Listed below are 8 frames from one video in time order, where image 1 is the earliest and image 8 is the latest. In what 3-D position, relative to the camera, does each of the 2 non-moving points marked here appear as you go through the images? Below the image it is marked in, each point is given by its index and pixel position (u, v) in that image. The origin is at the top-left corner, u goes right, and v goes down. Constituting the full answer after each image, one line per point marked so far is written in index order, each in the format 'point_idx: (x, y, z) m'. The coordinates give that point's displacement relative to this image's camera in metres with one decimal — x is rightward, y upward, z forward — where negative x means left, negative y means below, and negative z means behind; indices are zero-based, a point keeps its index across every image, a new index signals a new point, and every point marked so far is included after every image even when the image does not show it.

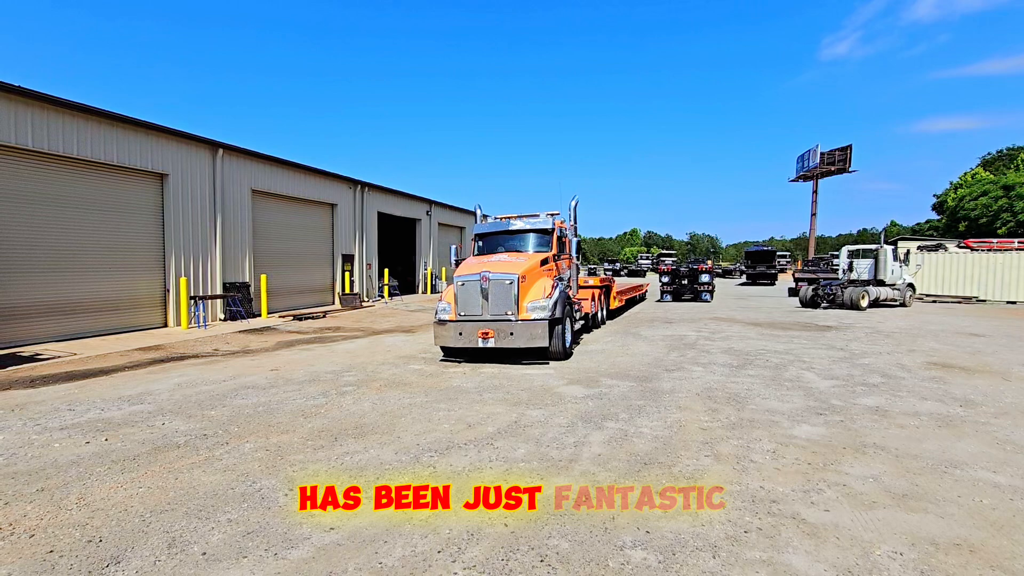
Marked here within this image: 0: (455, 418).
0: (-0.6, -1.2, +4.9) m
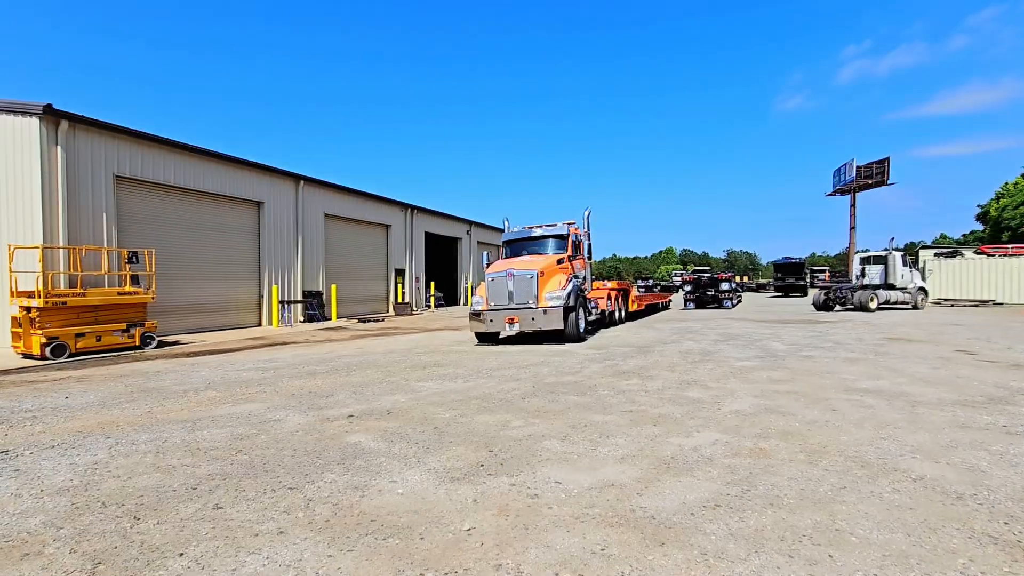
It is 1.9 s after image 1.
0: (-0.2, -1.3, +5.2) m
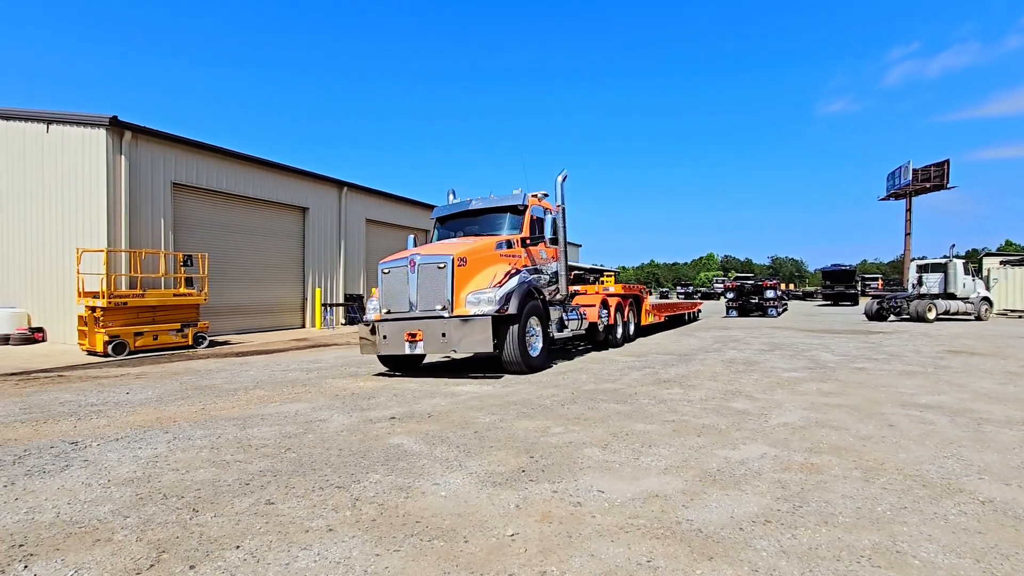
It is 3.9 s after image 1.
0: (+0.2, -1.4, +5.2) m
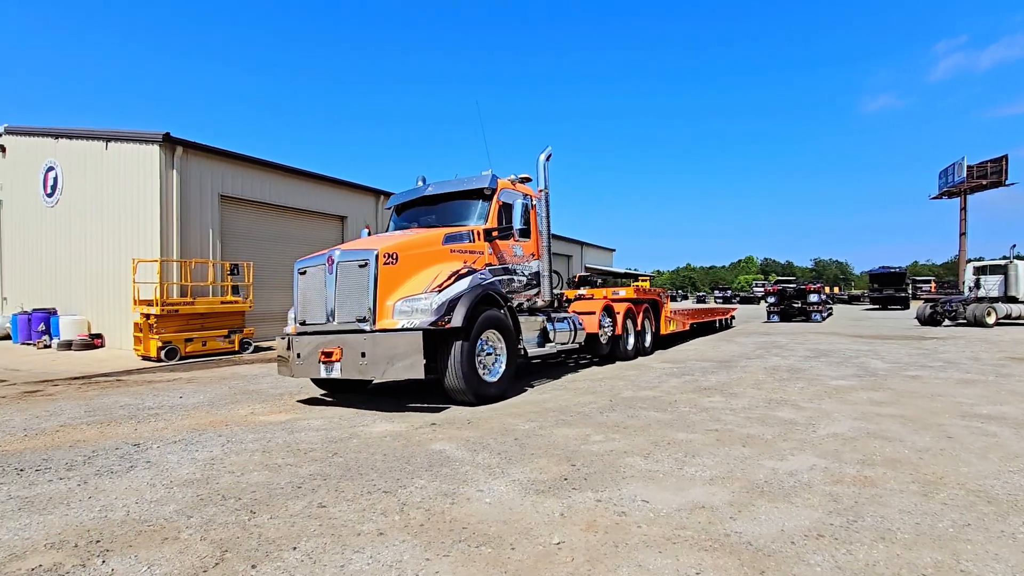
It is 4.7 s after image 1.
0: (+0.6, -1.4, +5.2) m
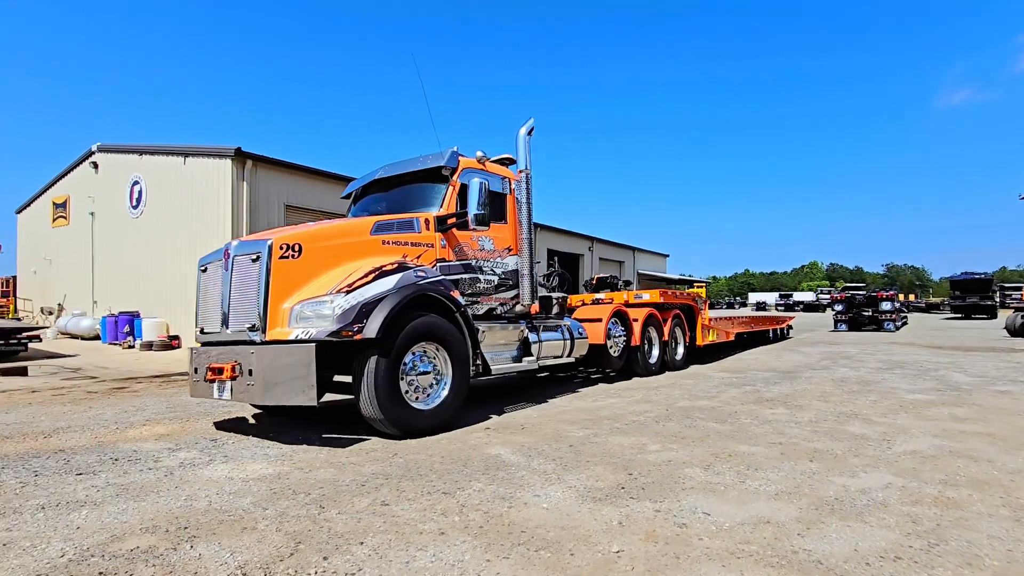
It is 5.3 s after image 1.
0: (+1.1, -1.5, +5.2) m
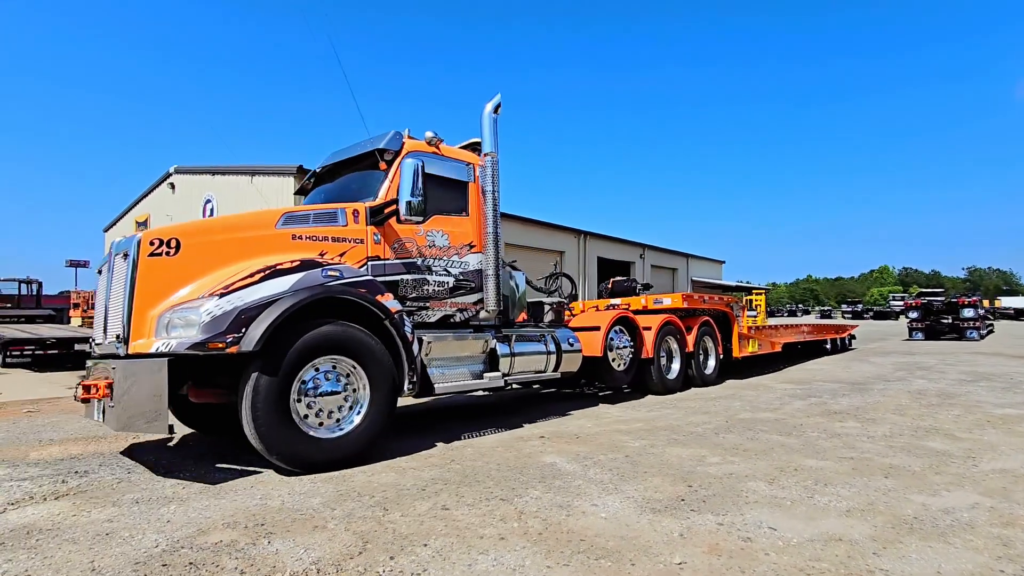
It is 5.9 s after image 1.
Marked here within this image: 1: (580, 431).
0: (+1.7, -1.6, +5.1) m
1: (+0.8, -1.7, +6.0) m
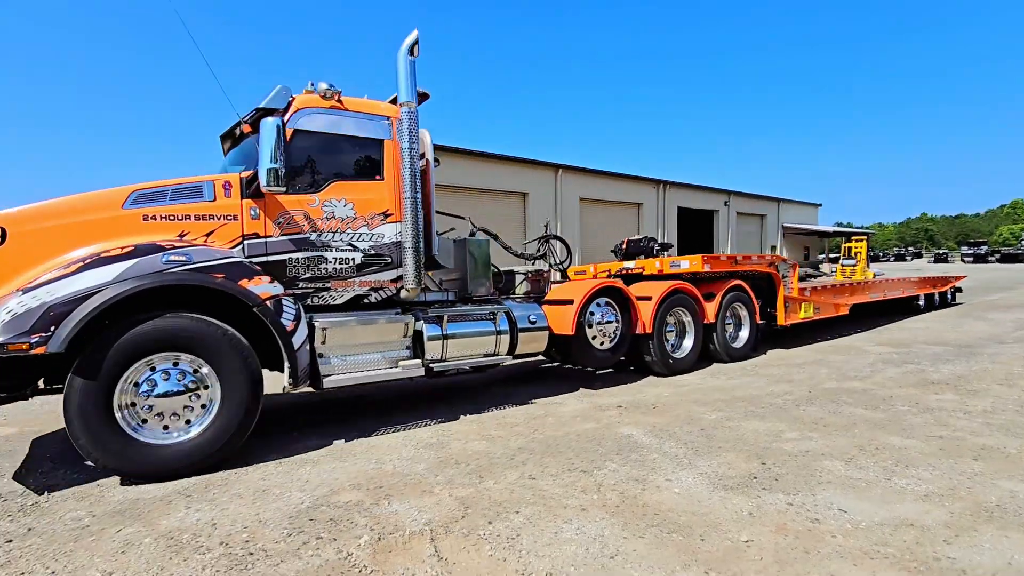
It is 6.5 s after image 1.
0: (+2.5, -1.4, +5.2) m
1: (+1.8, -1.4, +6.3) m
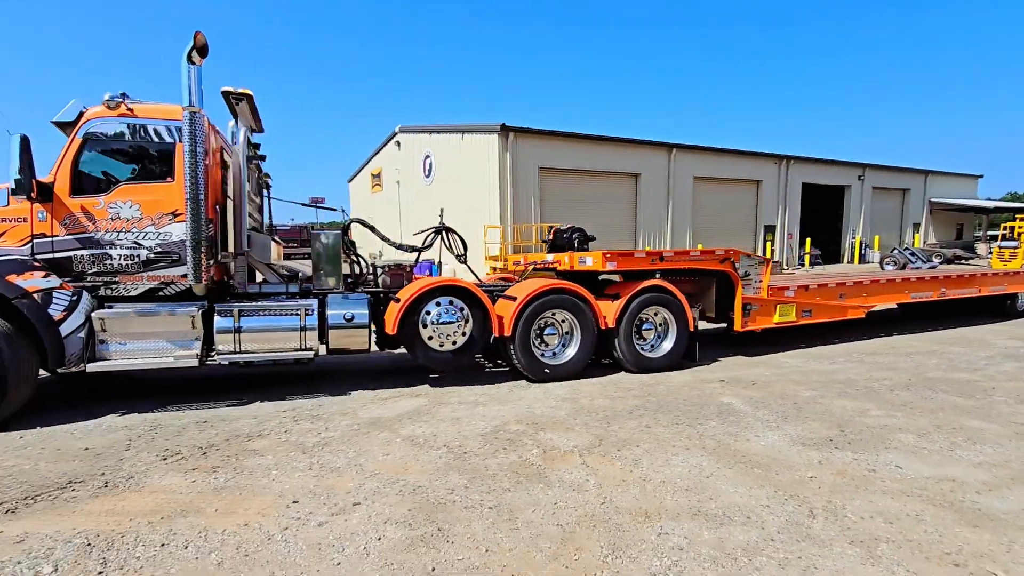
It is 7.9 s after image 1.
0: (+3.9, -1.3, +6.0) m
1: (+3.5, -1.3, +7.2) m
